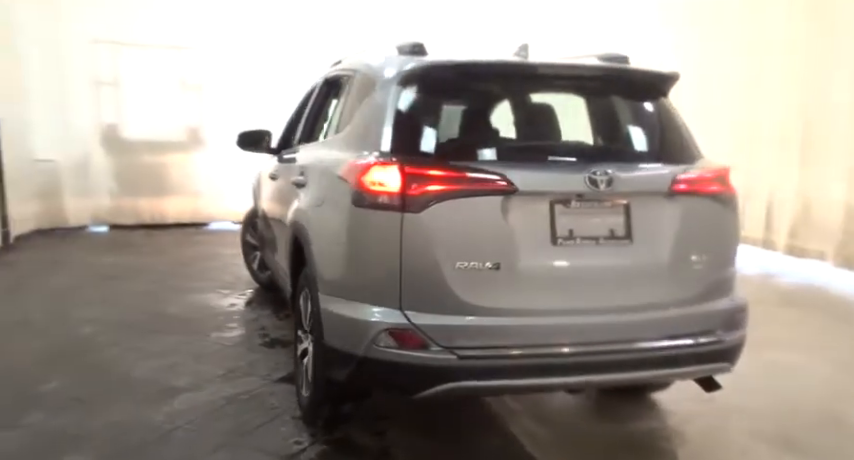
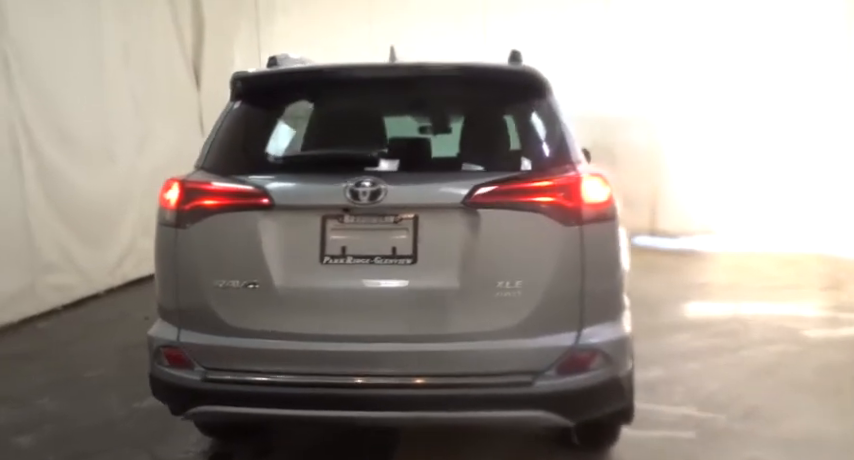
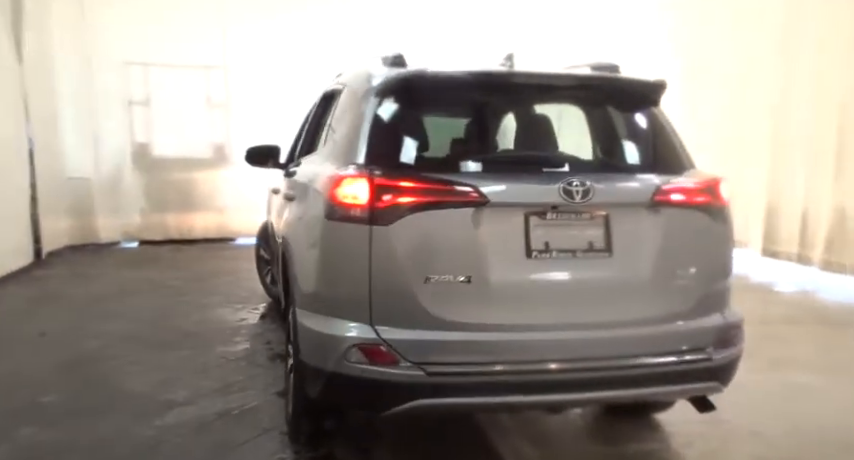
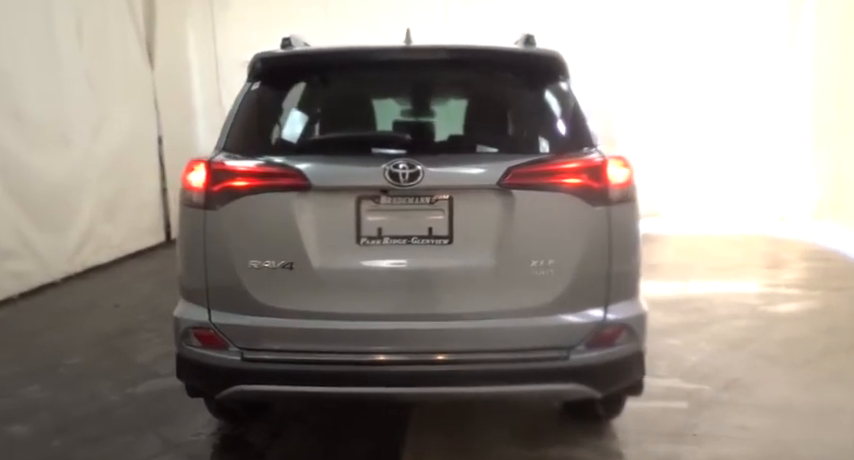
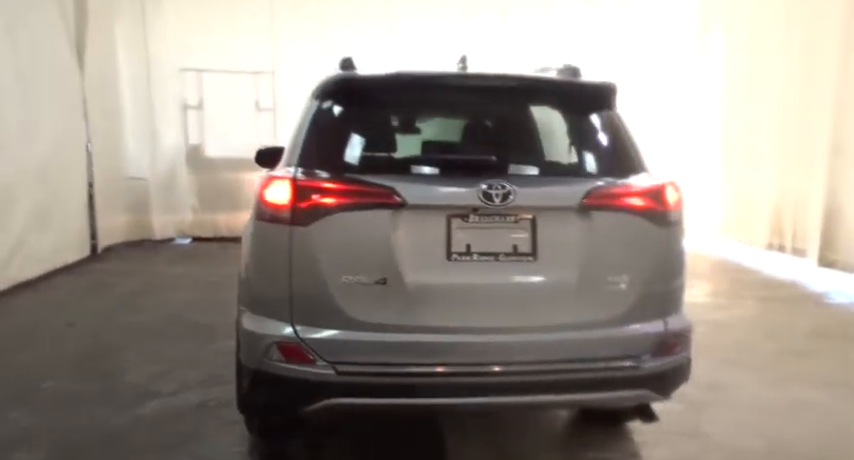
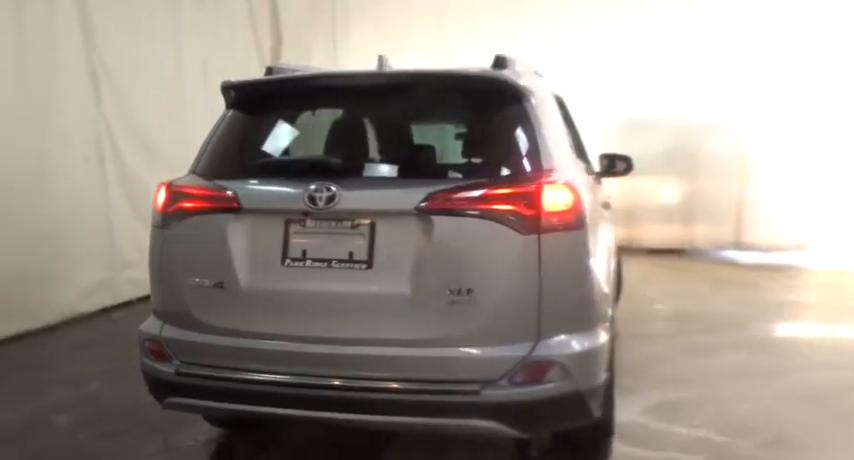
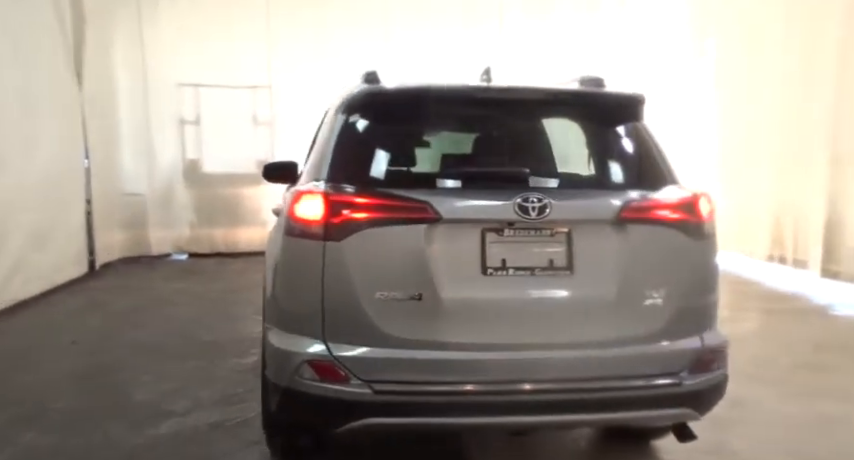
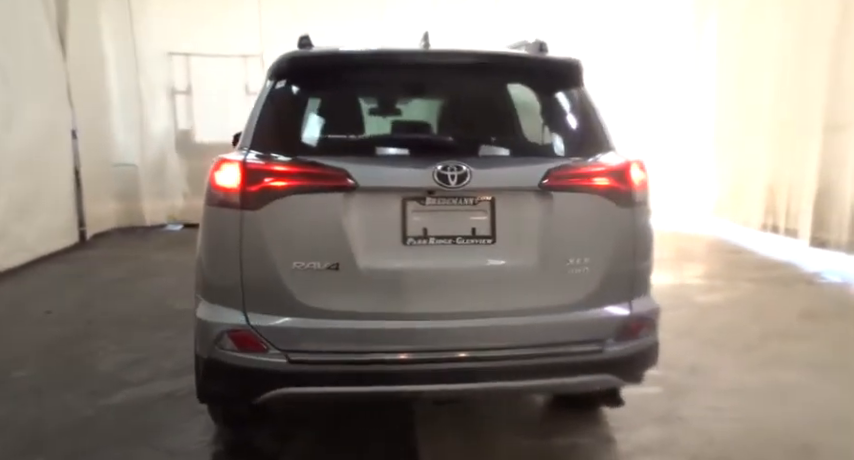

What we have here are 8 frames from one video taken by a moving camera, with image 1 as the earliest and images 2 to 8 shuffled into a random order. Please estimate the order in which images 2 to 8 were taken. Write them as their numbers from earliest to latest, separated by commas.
3, 7, 5, 8, 4, 2, 6
